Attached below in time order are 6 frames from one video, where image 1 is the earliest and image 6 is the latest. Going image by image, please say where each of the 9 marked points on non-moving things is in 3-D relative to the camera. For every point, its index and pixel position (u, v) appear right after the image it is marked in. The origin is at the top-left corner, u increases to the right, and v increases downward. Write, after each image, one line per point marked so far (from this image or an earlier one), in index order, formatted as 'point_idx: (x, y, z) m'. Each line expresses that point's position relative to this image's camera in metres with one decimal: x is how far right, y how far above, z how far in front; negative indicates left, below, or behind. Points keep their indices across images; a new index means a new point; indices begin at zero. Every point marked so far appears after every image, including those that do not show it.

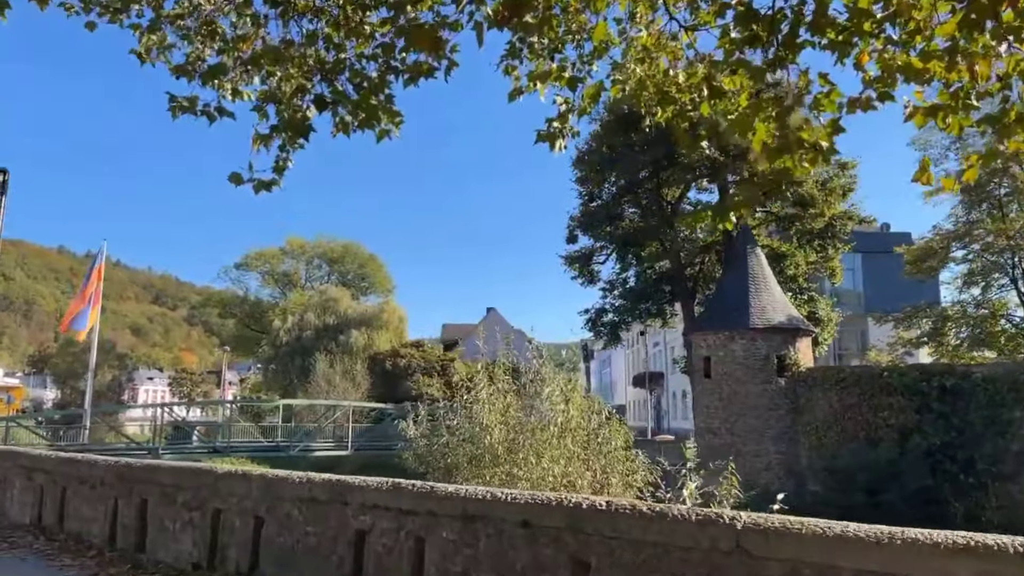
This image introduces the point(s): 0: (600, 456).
0: (+1.2, -2.2, +9.5) m
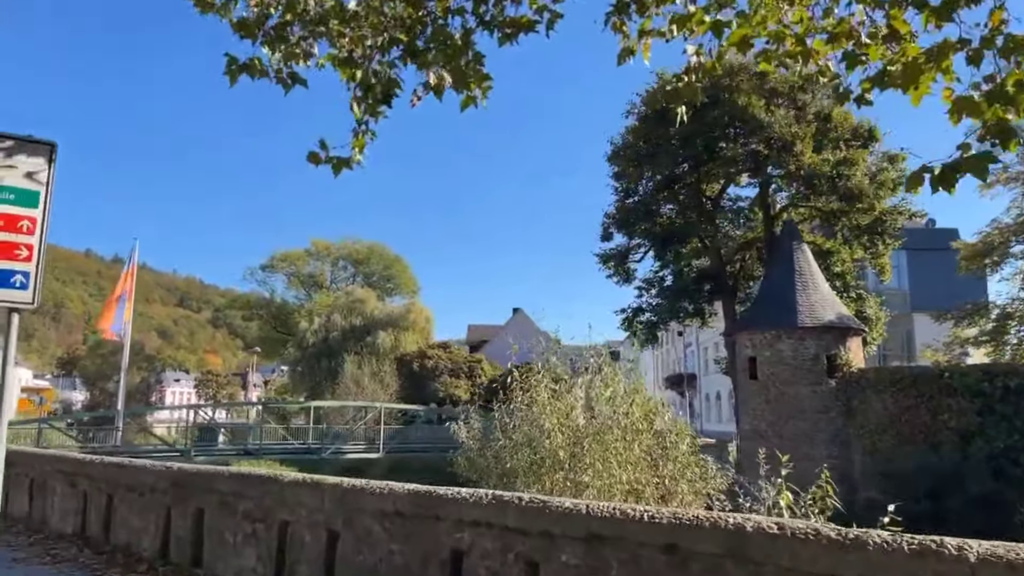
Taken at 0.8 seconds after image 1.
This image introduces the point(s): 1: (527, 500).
0: (+1.9, -2.1, +8.9) m
1: (+0.1, -1.1, +3.6) m
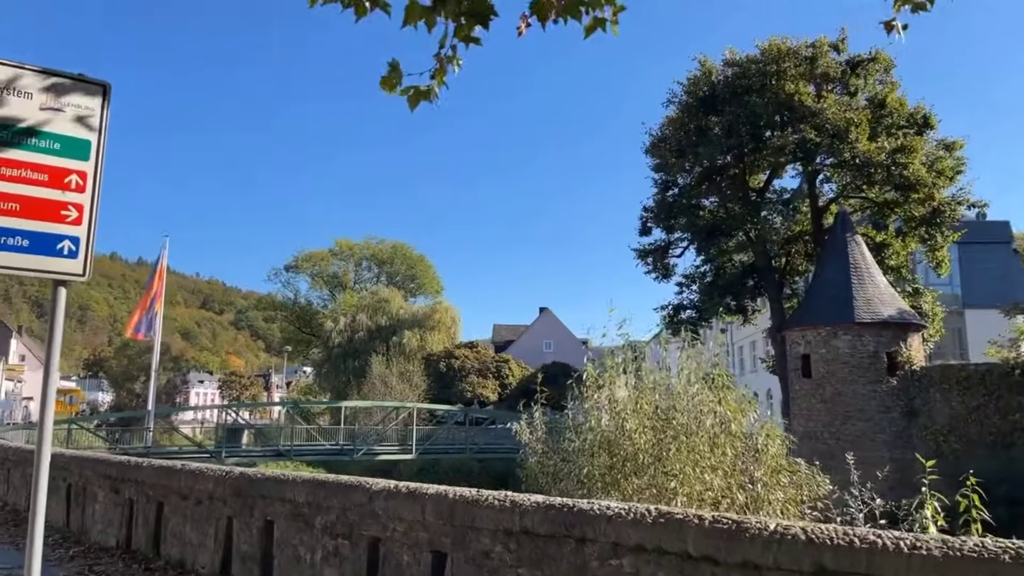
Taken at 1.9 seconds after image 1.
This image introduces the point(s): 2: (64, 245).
0: (+2.8, -2.0, +8.1) m
1: (+0.8, -0.9, +2.8) m
2: (-1.9, +0.2, +3.1) m
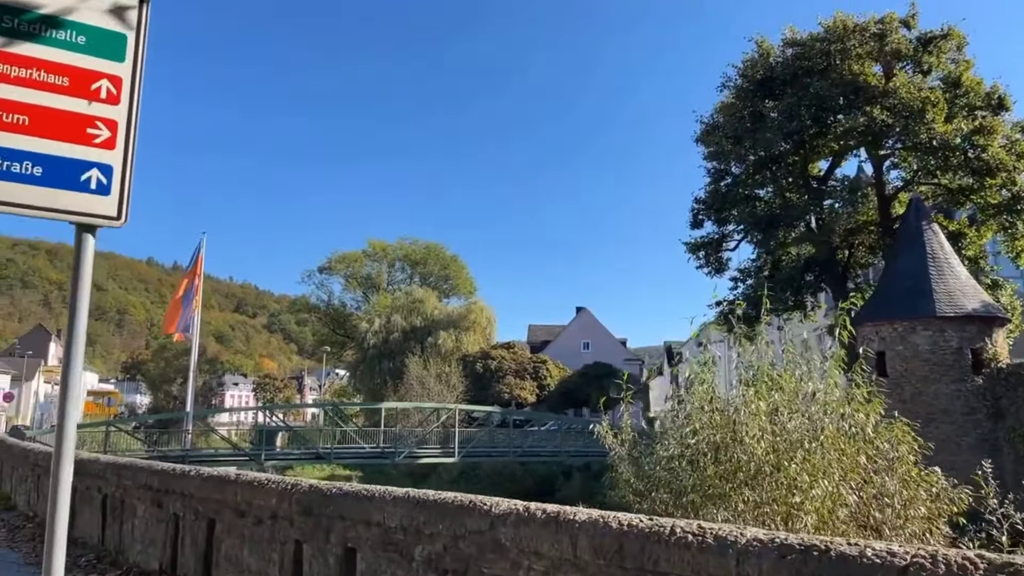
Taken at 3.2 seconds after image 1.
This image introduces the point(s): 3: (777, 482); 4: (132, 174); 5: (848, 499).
0: (+3.6, -1.8, +6.9) m
1: (+1.4, -0.7, +1.8) m
2: (-1.2, +0.4, +2.1) m
3: (+2.4, -1.8, +6.6) m
4: (-1.2, +0.4, +2.2) m
5: (+3.0, -1.9, +6.4) m
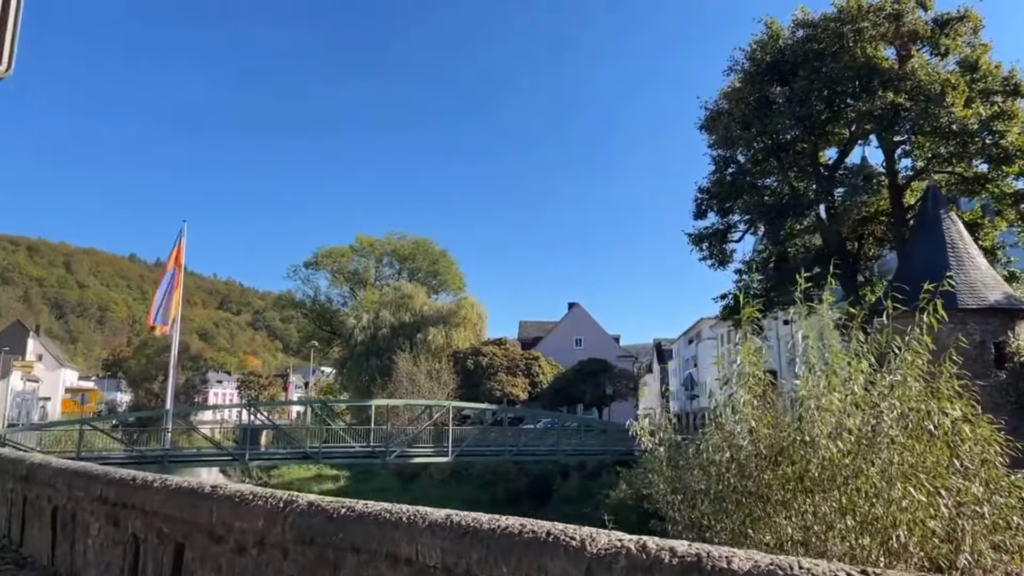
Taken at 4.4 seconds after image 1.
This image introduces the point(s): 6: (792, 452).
0: (+3.9, -1.6, +6.0) m
1: (+1.8, -0.5, +0.8) m
2: (-0.9, +0.5, +1.1) m
3: (+2.6, -1.5, +5.6) m
4: (-0.8, +0.6, +1.2) m
5: (+3.2, -1.7, +5.5) m
6: (+2.3, -1.3, +6.0) m
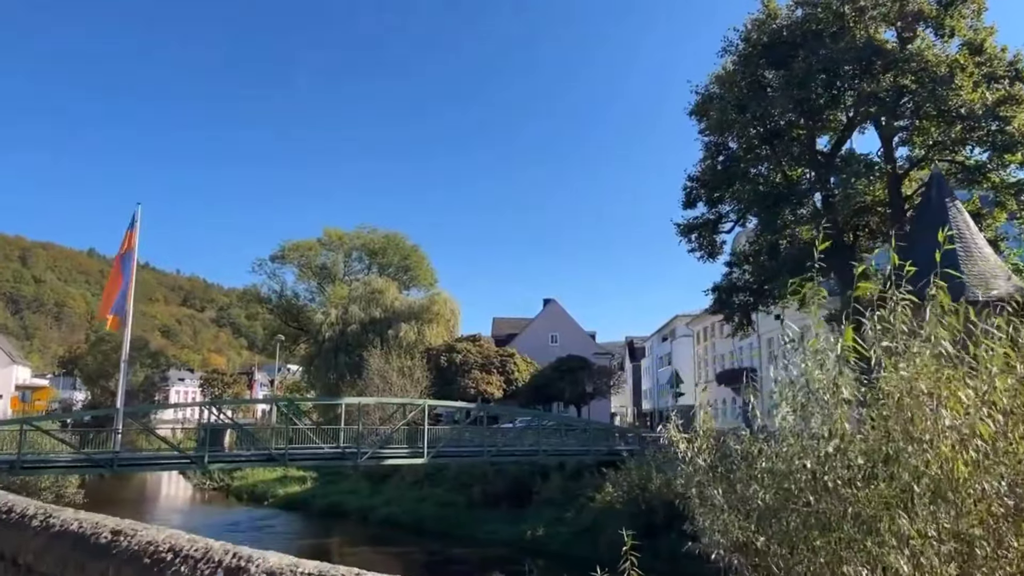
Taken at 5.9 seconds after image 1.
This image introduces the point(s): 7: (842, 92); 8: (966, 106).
0: (+4.0, -1.4, +4.9) m
1: (+2.1, -0.3, -0.4) m
2: (-0.5, +0.8, -0.2) m
3: (+2.8, -1.3, +4.4) m
4: (-0.5, +0.8, -0.1) m
5: (+3.4, -1.5, +4.3) m
6: (+2.4, -1.1, +4.8) m
7: (+8.8, +5.3, +19.4) m
8: (+11.2, +4.5, +18.2) m
